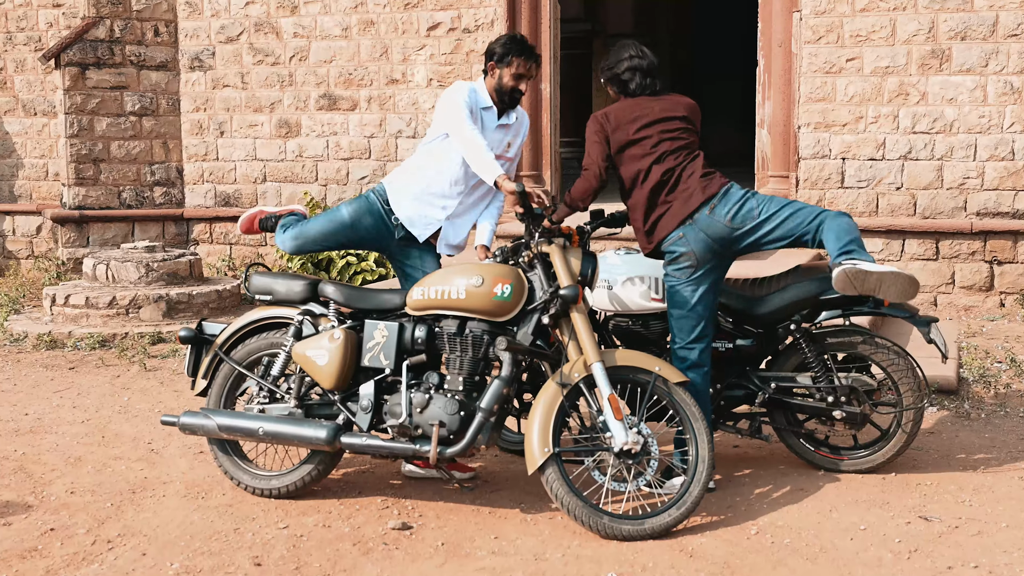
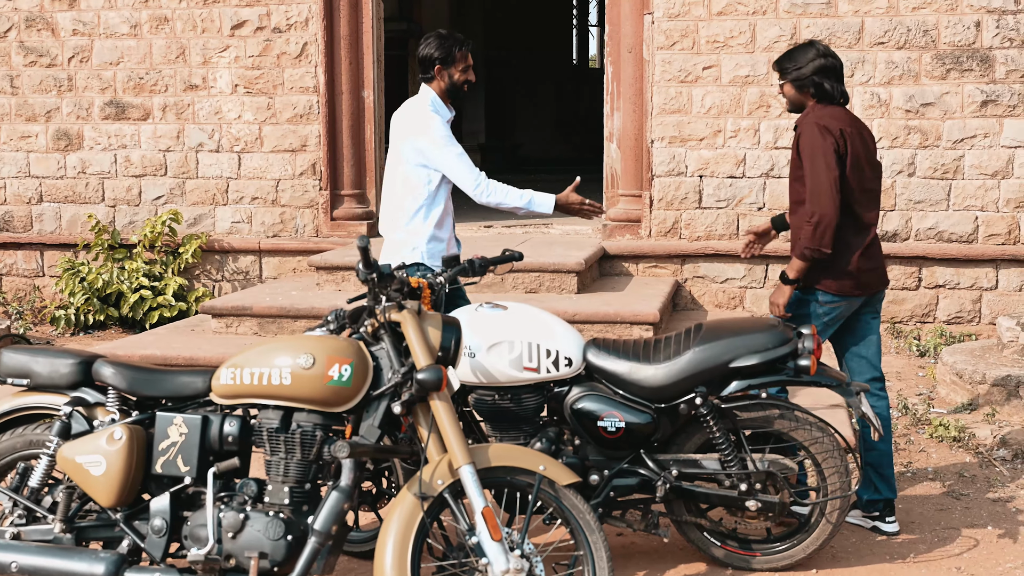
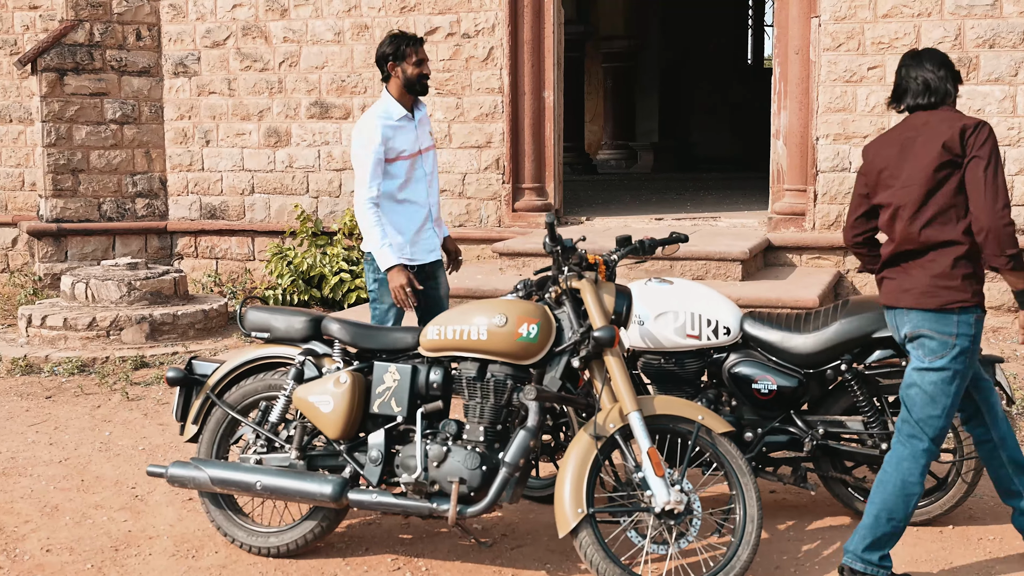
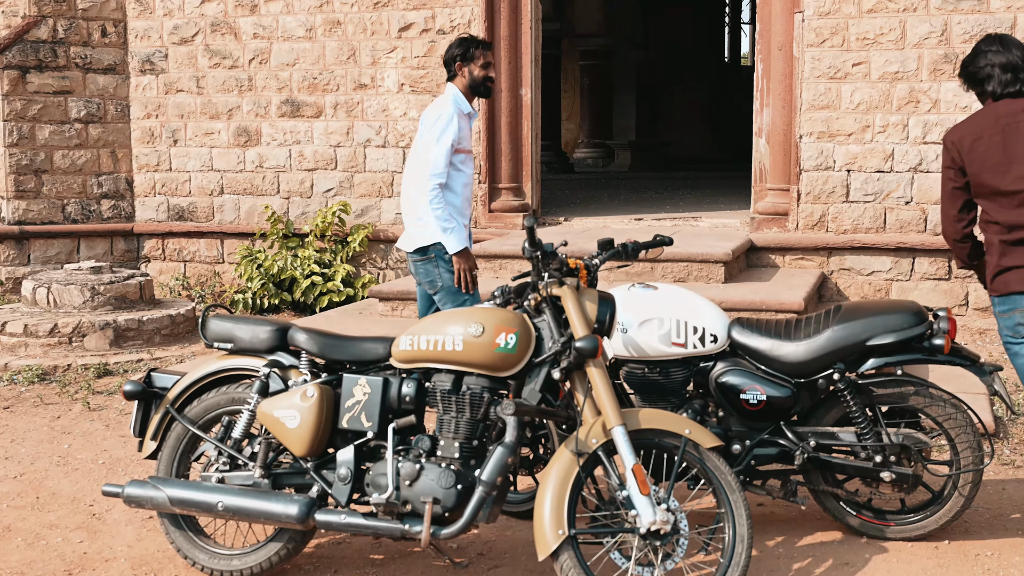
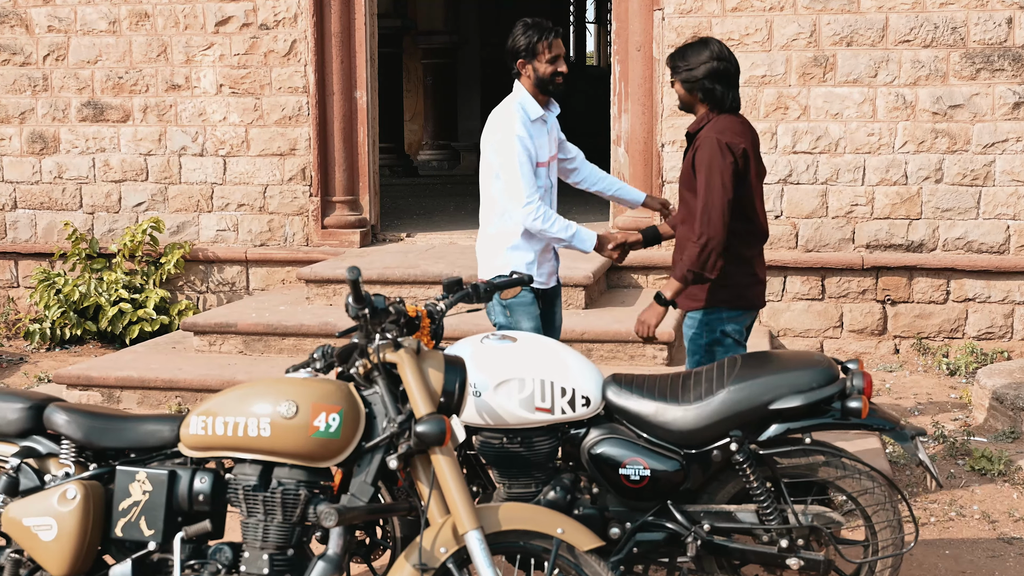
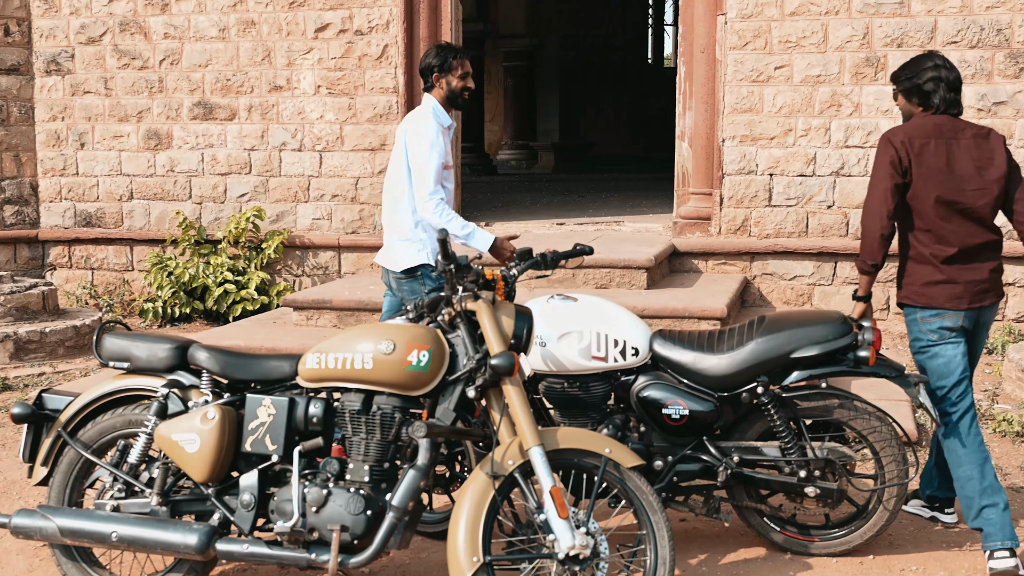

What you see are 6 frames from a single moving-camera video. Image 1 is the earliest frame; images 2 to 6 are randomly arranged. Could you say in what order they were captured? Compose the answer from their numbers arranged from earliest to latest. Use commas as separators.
3, 4, 6, 2, 5
